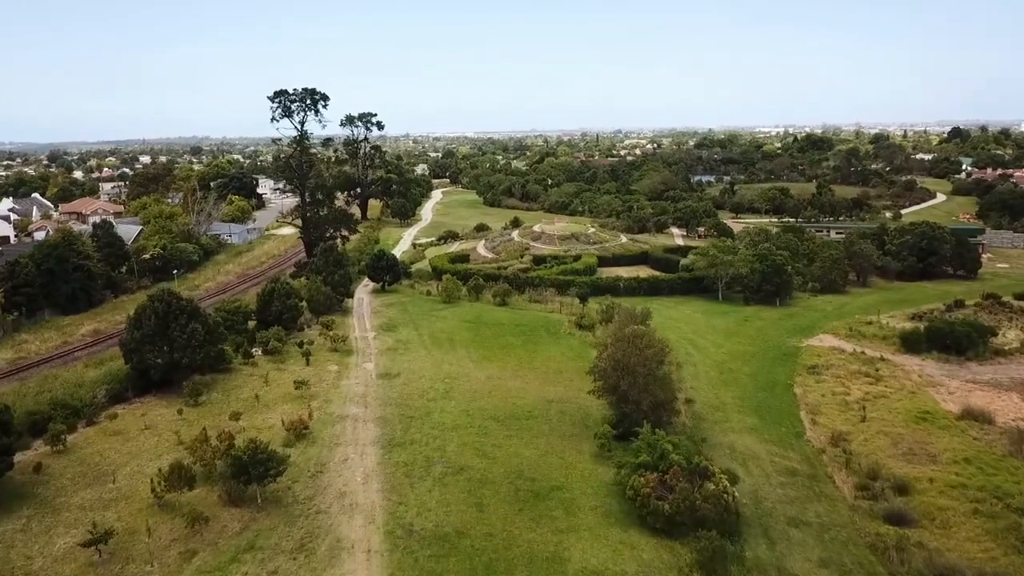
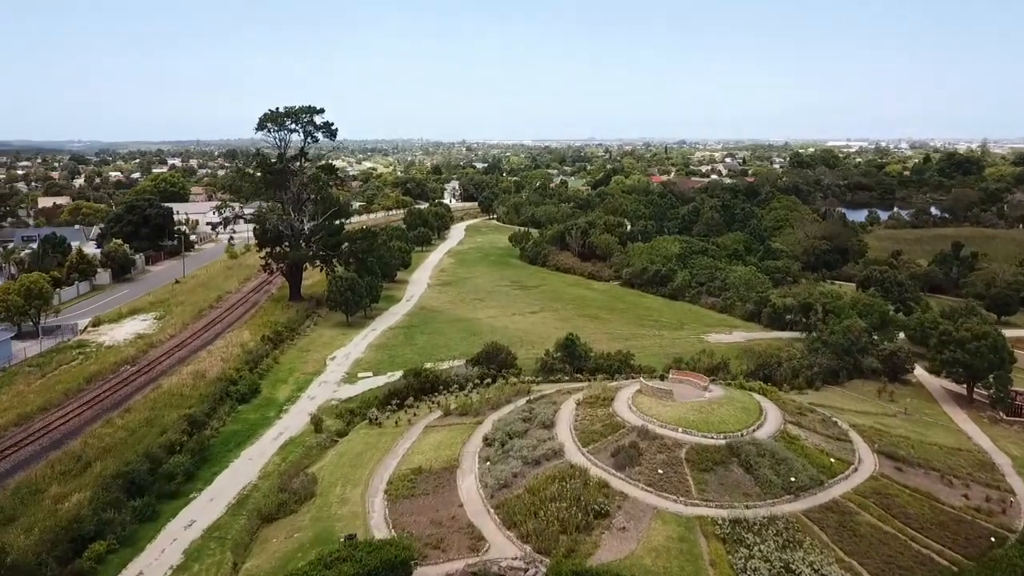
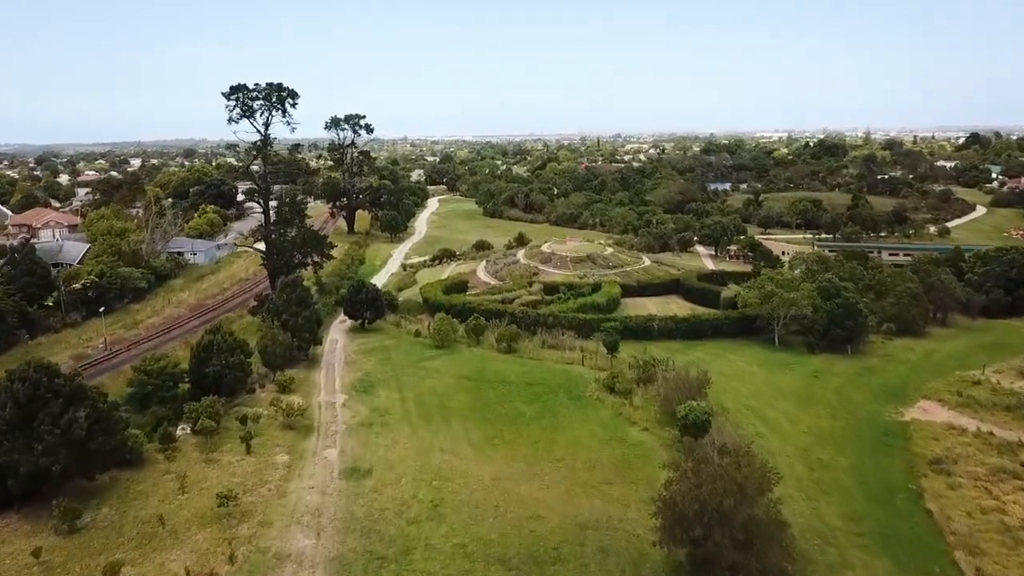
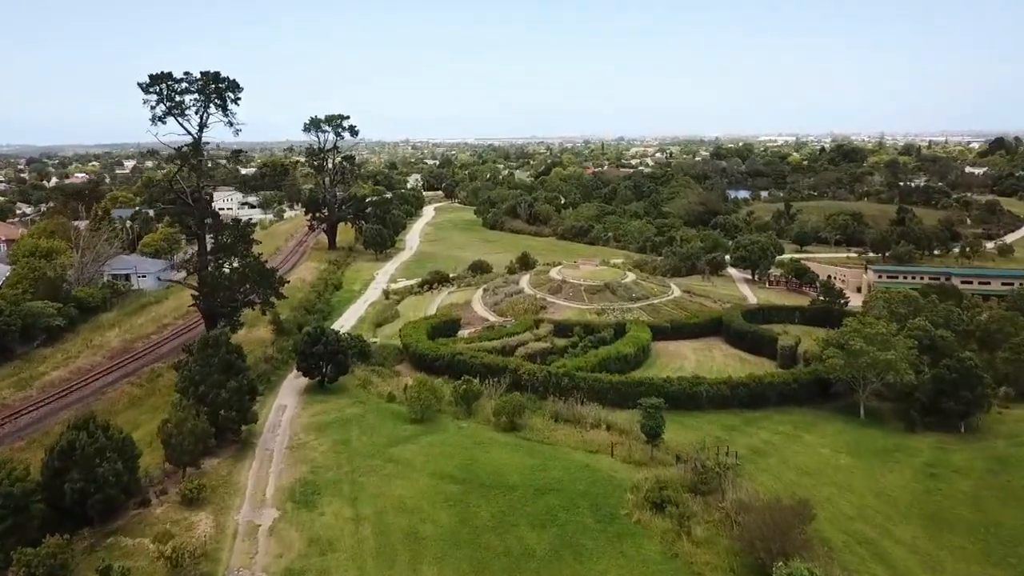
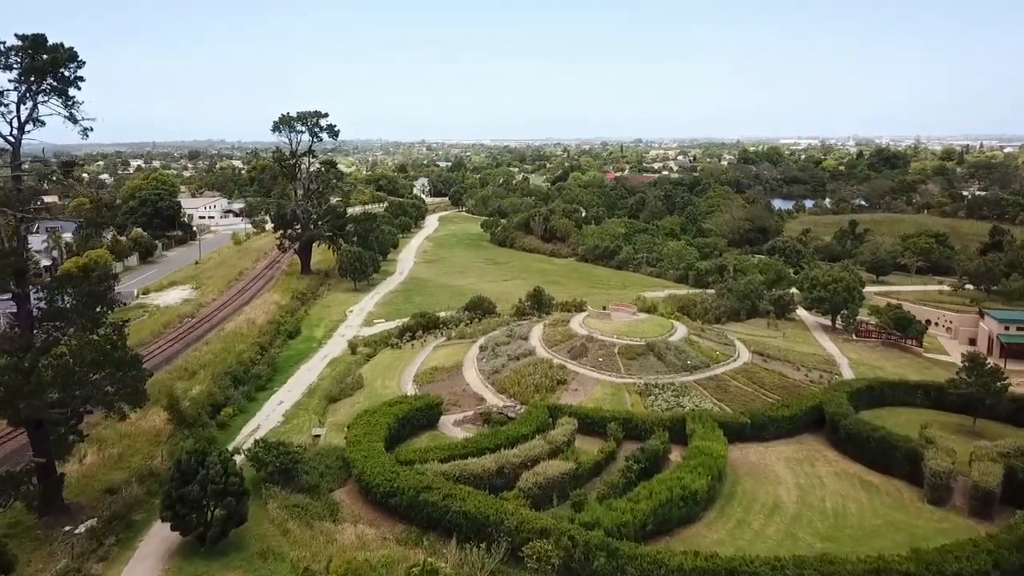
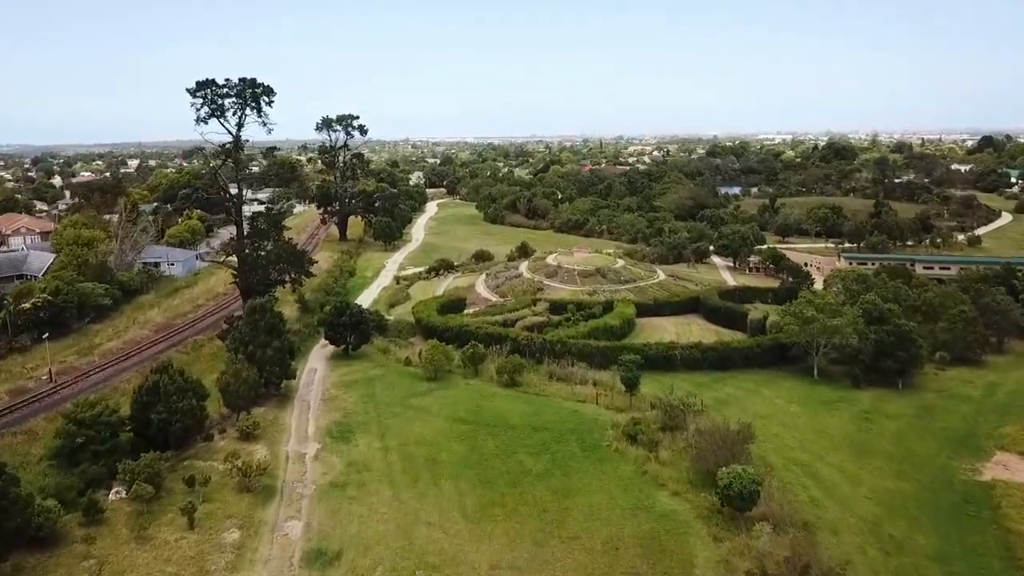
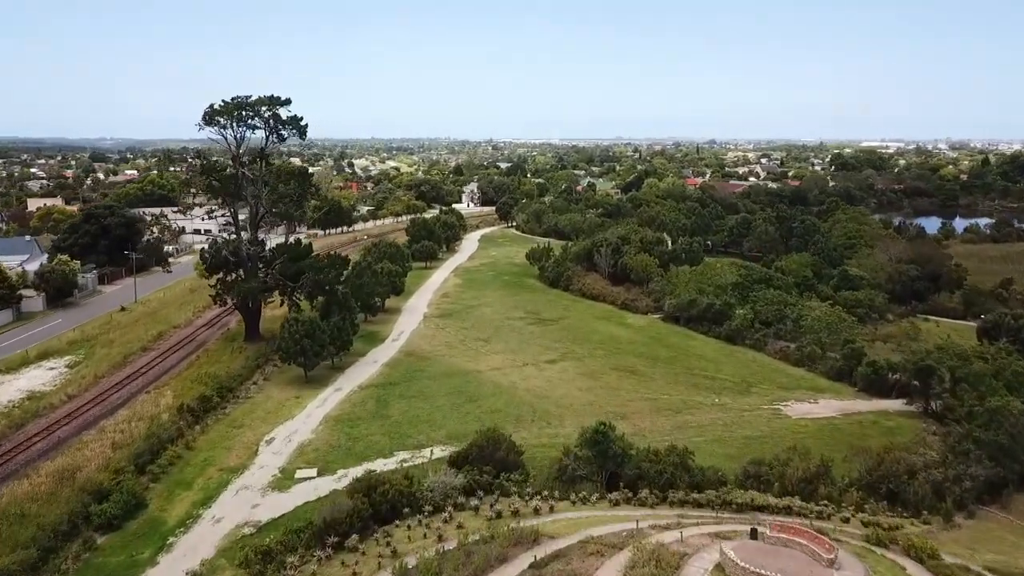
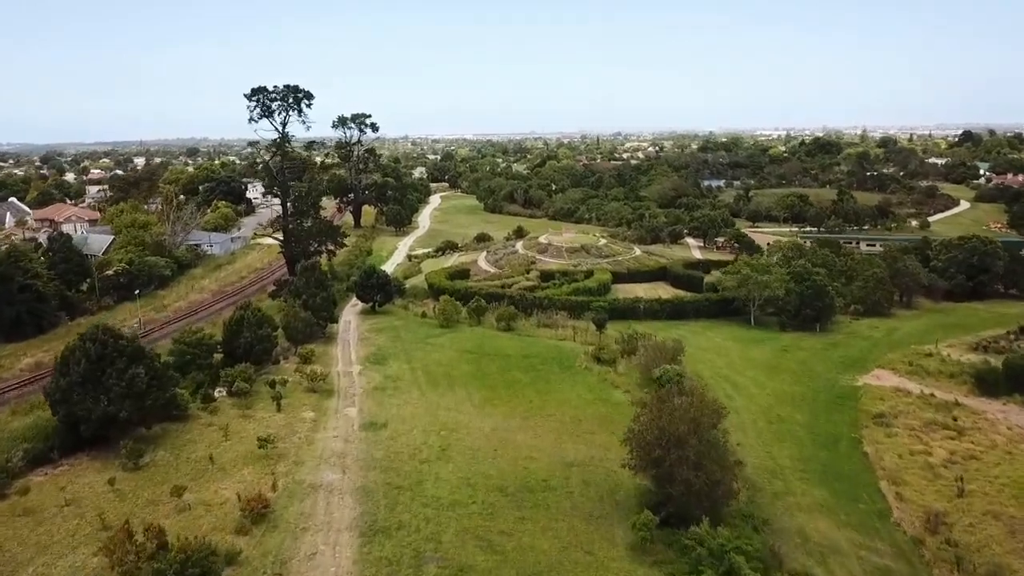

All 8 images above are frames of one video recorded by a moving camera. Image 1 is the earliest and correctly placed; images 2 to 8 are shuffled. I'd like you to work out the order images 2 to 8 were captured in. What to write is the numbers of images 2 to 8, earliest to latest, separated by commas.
8, 3, 6, 4, 5, 2, 7
